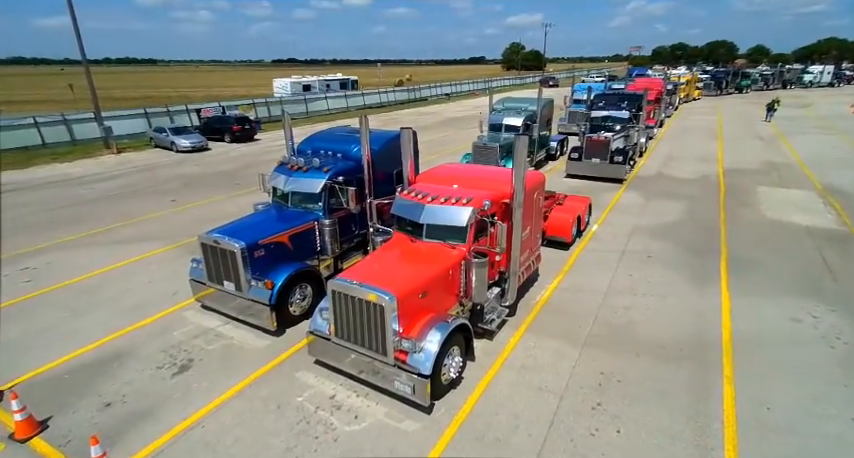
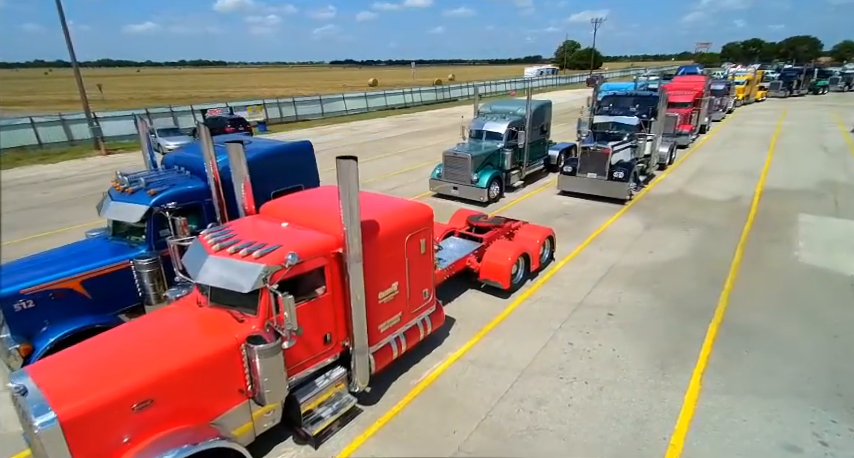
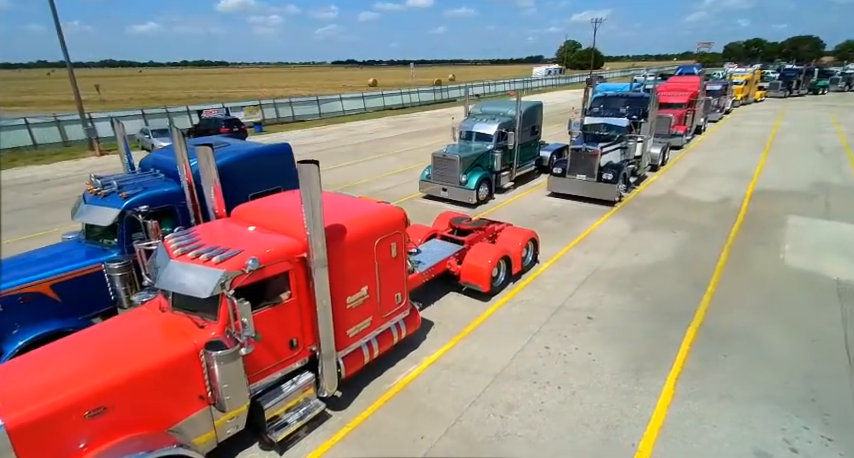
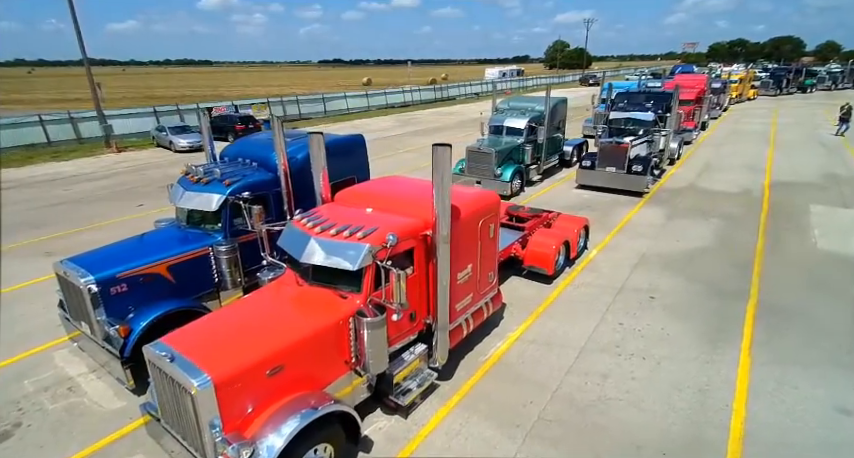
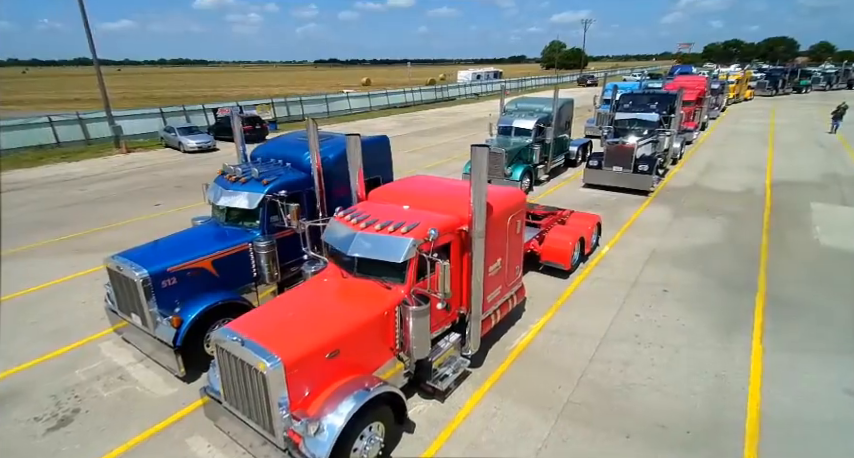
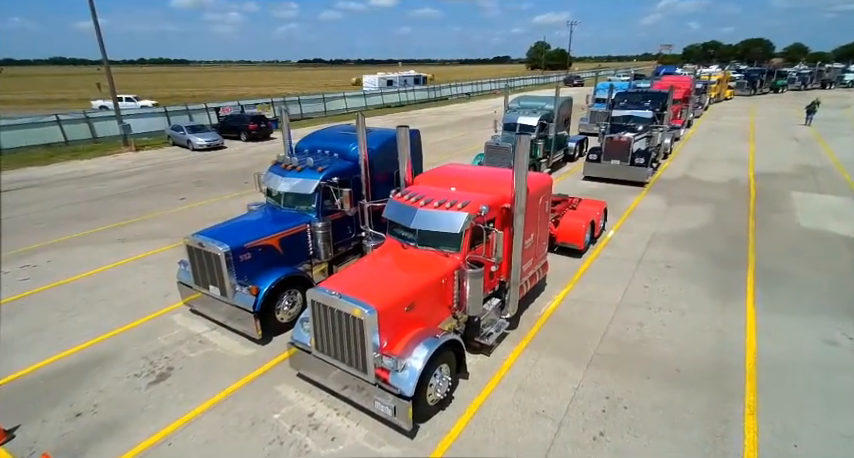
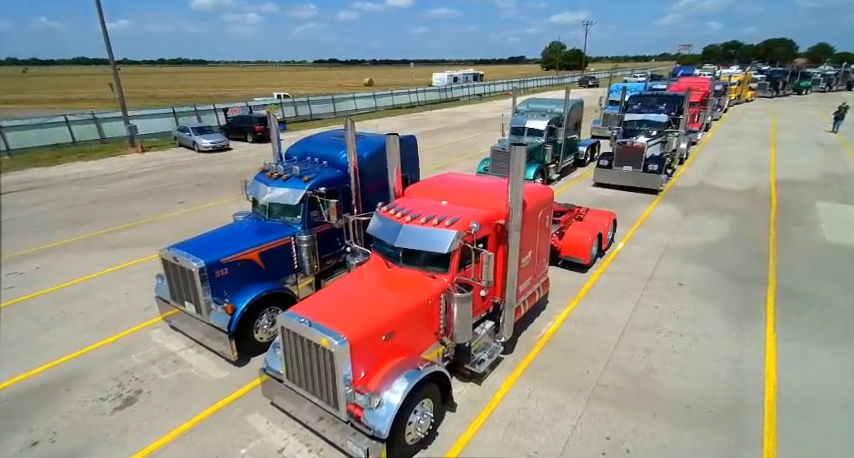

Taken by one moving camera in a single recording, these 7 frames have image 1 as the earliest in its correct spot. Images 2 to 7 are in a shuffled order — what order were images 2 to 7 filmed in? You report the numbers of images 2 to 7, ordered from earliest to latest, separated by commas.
6, 7, 5, 4, 2, 3
